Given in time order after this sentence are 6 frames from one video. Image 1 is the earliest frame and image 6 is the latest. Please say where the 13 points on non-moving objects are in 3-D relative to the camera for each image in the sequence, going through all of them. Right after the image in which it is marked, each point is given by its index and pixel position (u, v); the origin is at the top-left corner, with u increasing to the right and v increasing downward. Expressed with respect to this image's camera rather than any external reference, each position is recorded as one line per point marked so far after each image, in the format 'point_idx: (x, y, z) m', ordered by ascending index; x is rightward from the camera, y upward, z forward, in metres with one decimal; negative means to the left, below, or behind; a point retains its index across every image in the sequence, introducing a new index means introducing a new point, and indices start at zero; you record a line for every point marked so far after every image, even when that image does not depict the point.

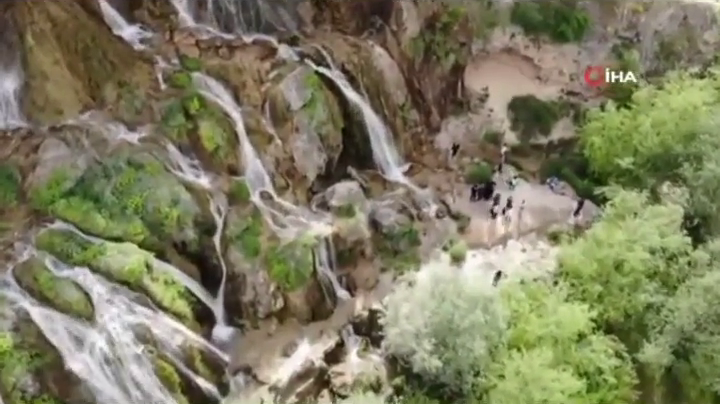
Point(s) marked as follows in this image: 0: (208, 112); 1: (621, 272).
0: (-4.6, +2.7, +19.4) m
1: (+7.9, -2.1, +19.4) m
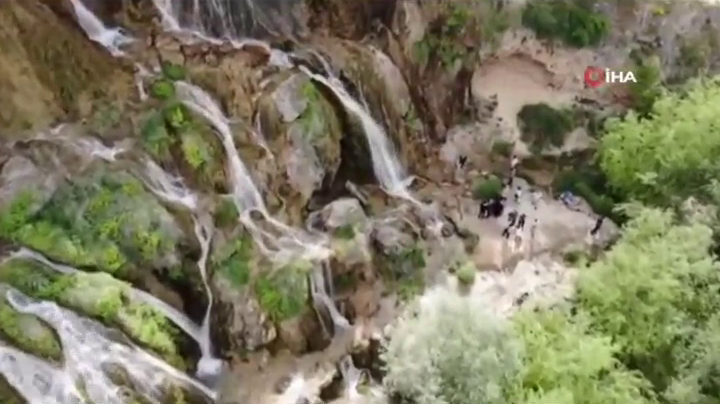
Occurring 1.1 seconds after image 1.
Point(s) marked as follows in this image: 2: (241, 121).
0: (-4.6, +2.1, +17.8) m
1: (+7.9, -2.7, +17.7) m
2: (-3.5, +2.3, +18.6) m
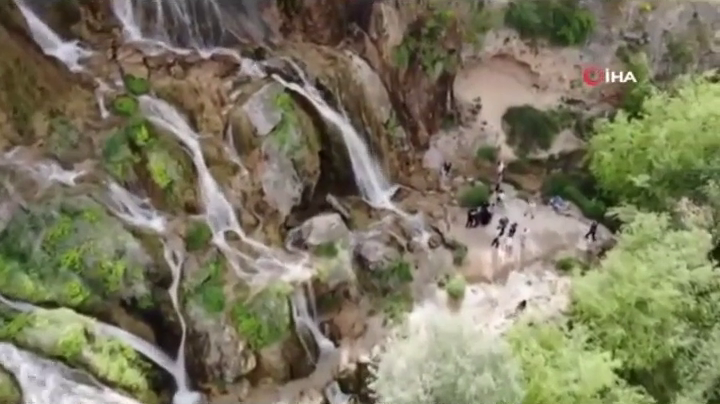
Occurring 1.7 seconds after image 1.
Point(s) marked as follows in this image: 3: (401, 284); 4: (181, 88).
0: (-5.2, +1.5, +16.6) m
1: (+7.5, -2.9, +16.9) m
2: (-4.0, +1.8, +17.4) m
3: (+1.2, -2.4, +19.3) m
4: (-4.8, +3.1, +17.3) m
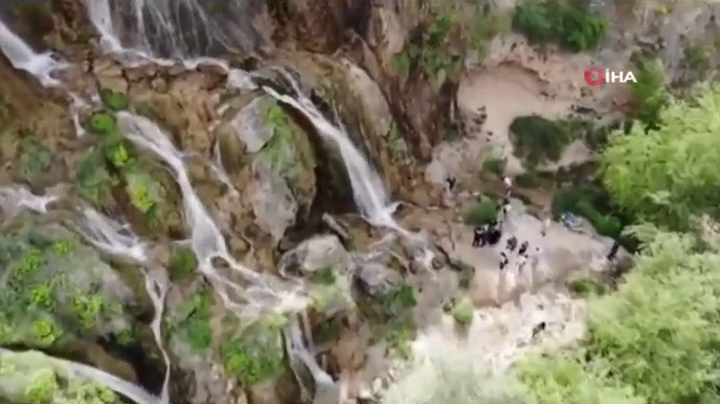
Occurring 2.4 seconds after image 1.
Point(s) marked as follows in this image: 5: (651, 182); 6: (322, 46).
0: (-5.2, +0.9, +15.2) m
1: (+7.5, -3.4, +15.5) m
2: (-4.1, +1.2, +16.0) m
3: (+1.2, -3.0, +17.9) m
4: (-4.9, +2.5, +16.0) m
5: (+8.6, +0.6, +19.0) m
6: (-1.1, +4.6, +18.8) m
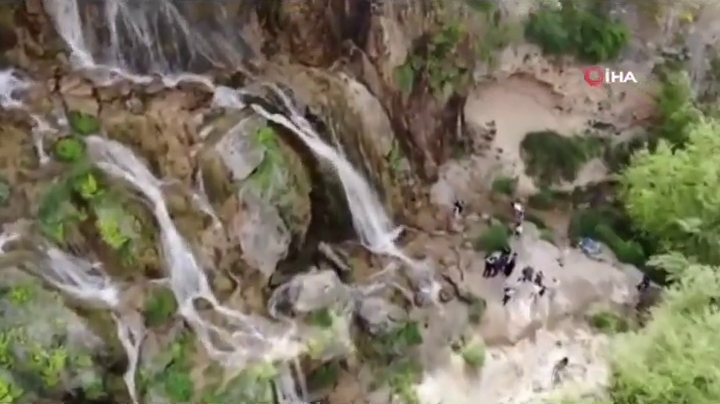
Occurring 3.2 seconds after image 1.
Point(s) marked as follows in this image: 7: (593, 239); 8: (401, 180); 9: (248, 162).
0: (-5.2, +0.2, +13.5) m
1: (+7.5, -4.1, +13.9) m
2: (-4.1, +0.4, +14.4) m
3: (+1.2, -3.8, +16.3) m
4: (-4.9, +1.7, +14.3) m
5: (+8.6, -0.1, +17.3) m
6: (-1.1, +3.8, +17.1) m
7: (+7.0, -1.1, +19.2) m
8: (+1.2, +0.6, +18.6) m
9: (-2.6, +0.9, +14.9) m
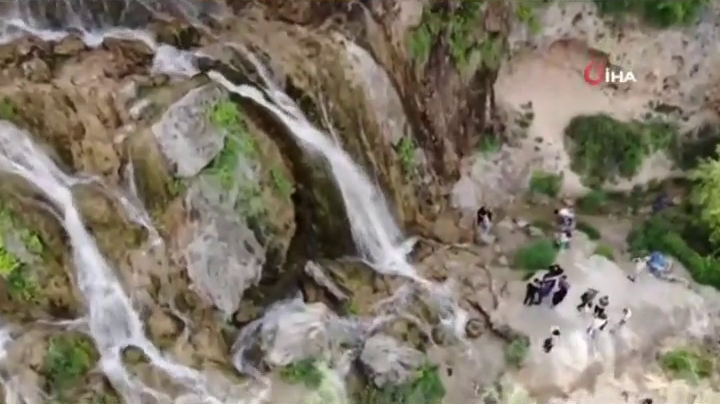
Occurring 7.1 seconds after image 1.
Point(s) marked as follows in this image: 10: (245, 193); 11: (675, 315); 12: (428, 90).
0: (-5.3, +0.1, +9.2) m
1: (+7.5, -4.2, +9.5) m
2: (-4.1, +0.3, +10.1) m
3: (+1.2, -3.8, +11.9) m
4: (-4.9, +1.6, +10.0) m
5: (+8.6, -0.2, +12.9) m
6: (-1.1, +3.7, +12.8) m
7: (+7.0, -1.2, +14.8) m
8: (+1.2, +0.6, +14.3) m
9: (-2.6, +0.8, +10.5) m
10: (-1.9, +0.1, +10.8) m
11: (+6.9, -2.4, +13.8) m
12: (+1.5, +2.5, +14.1) m
